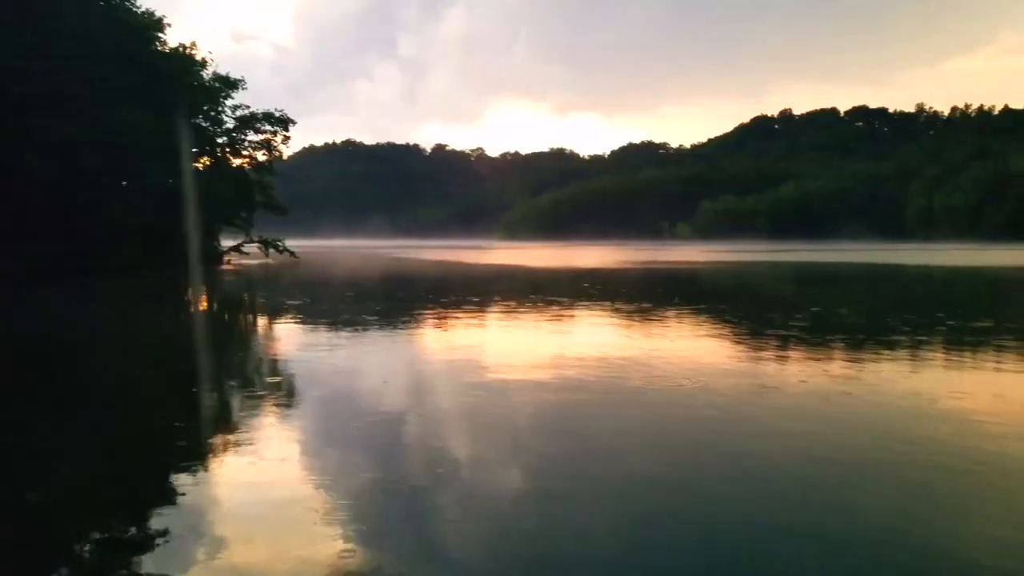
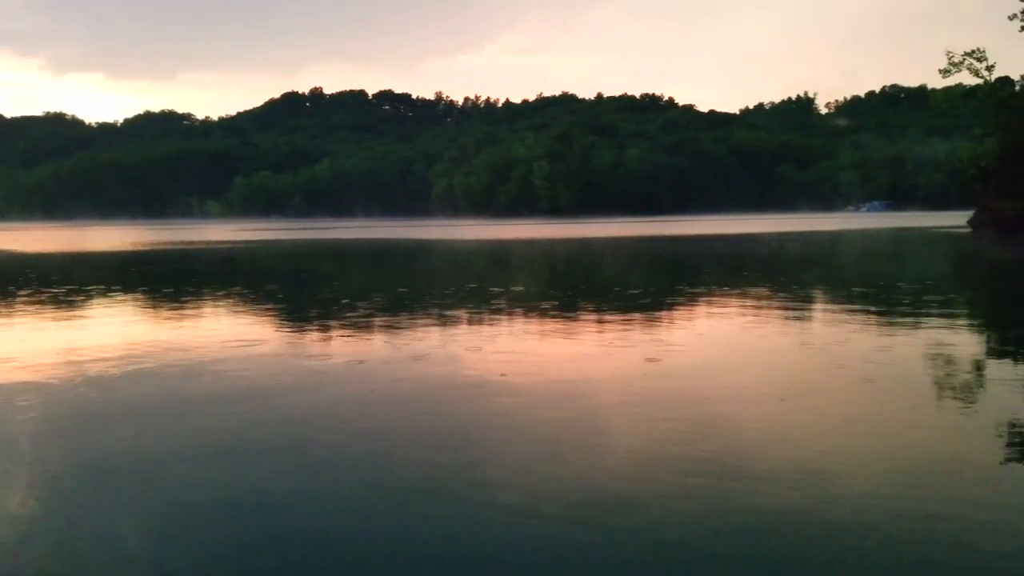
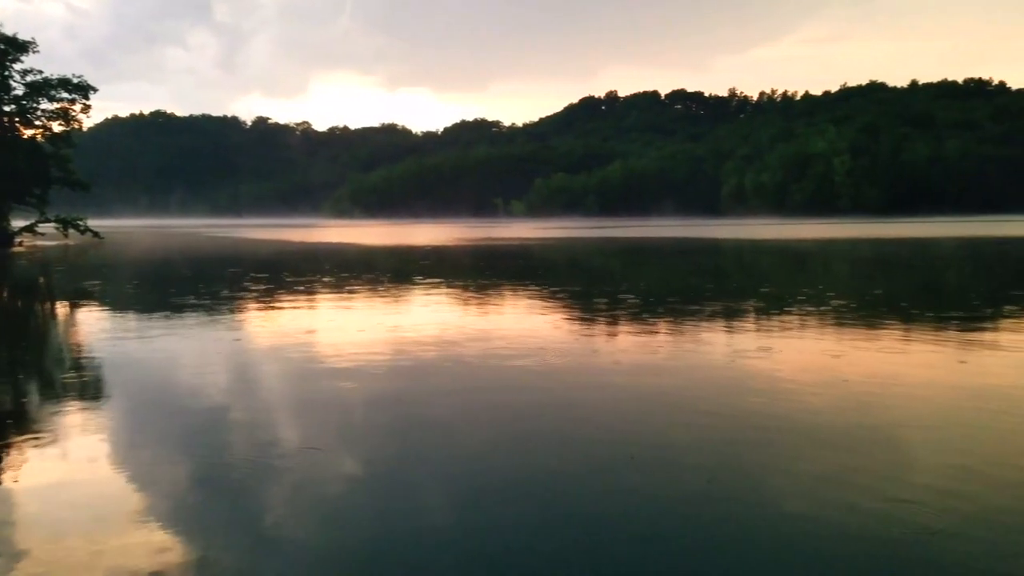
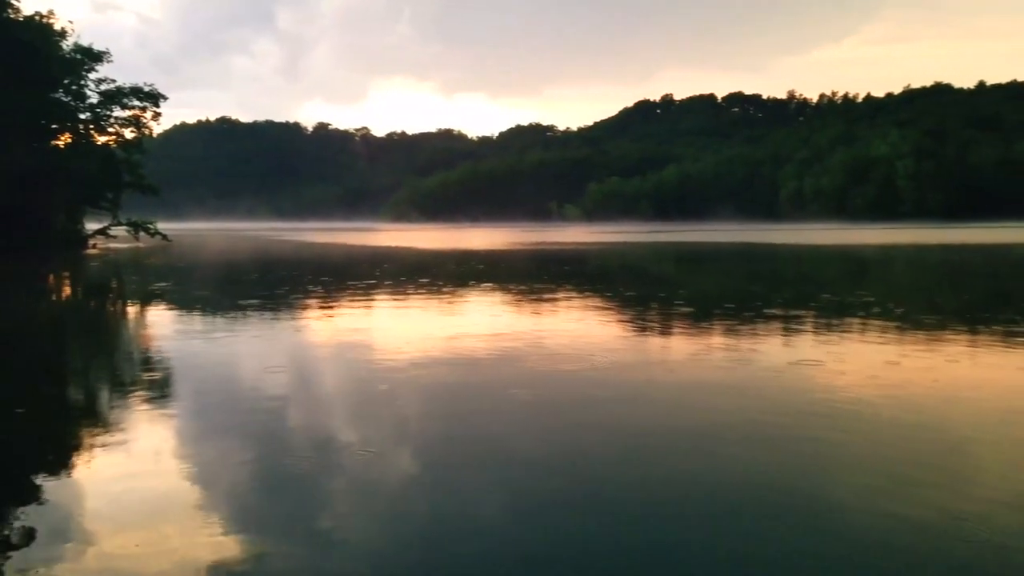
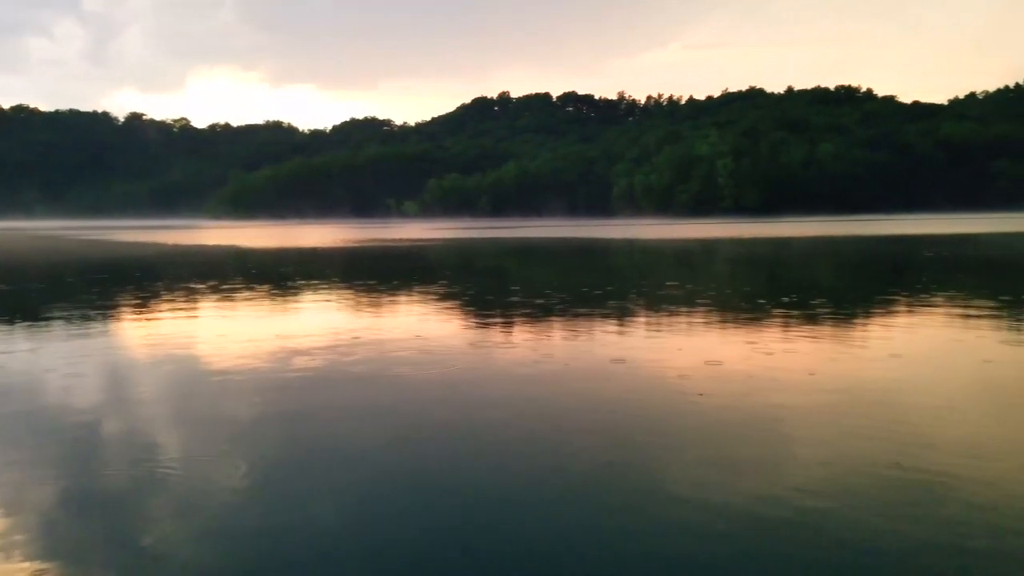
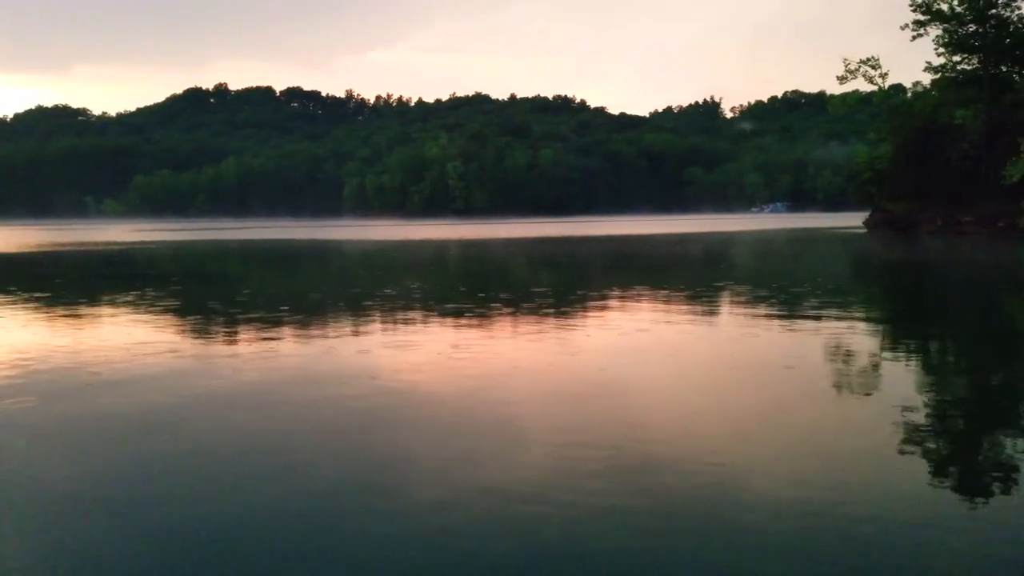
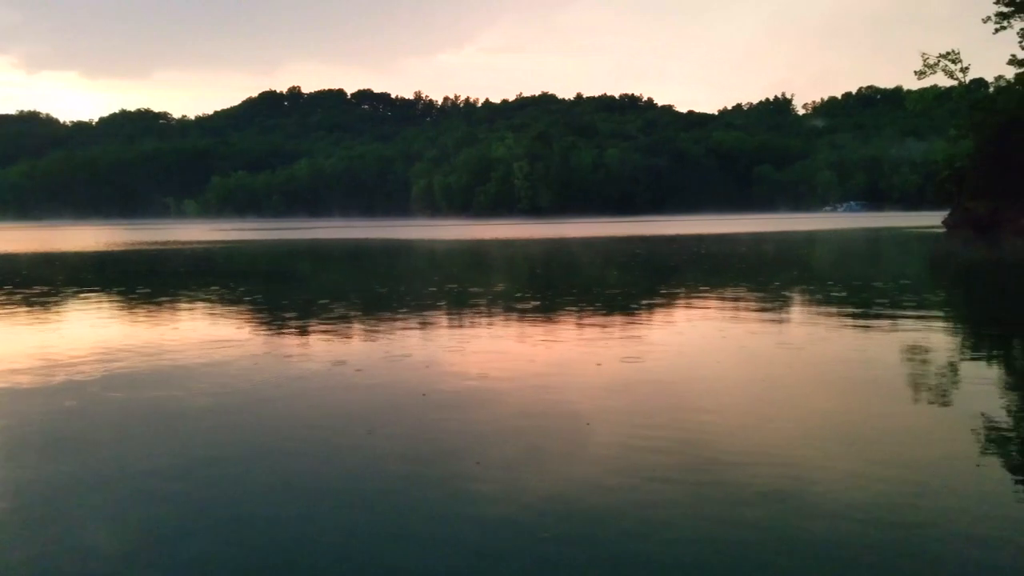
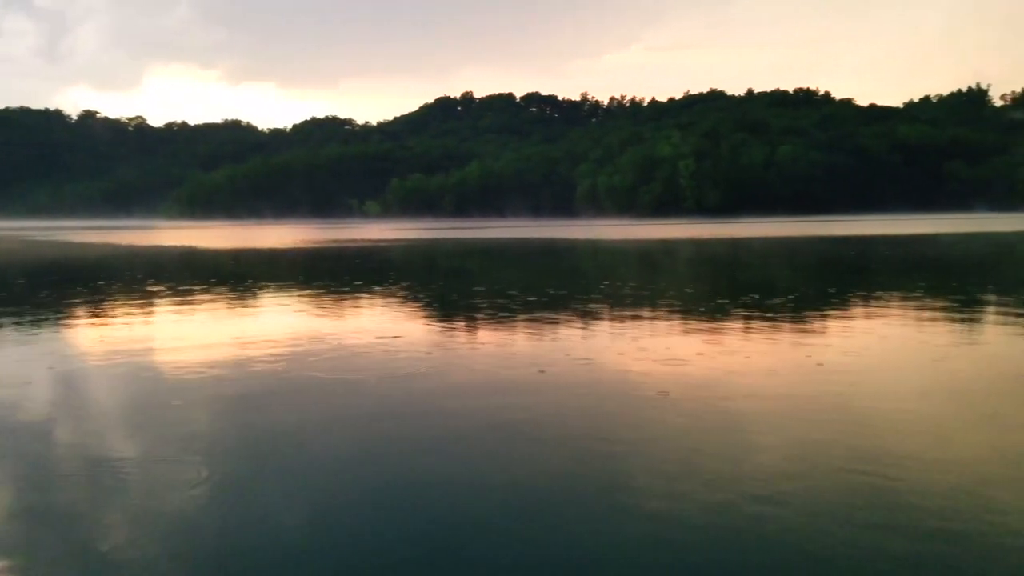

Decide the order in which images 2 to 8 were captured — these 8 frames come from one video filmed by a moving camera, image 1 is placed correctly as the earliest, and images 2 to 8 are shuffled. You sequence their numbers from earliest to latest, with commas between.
4, 3, 5, 8, 2, 7, 6
